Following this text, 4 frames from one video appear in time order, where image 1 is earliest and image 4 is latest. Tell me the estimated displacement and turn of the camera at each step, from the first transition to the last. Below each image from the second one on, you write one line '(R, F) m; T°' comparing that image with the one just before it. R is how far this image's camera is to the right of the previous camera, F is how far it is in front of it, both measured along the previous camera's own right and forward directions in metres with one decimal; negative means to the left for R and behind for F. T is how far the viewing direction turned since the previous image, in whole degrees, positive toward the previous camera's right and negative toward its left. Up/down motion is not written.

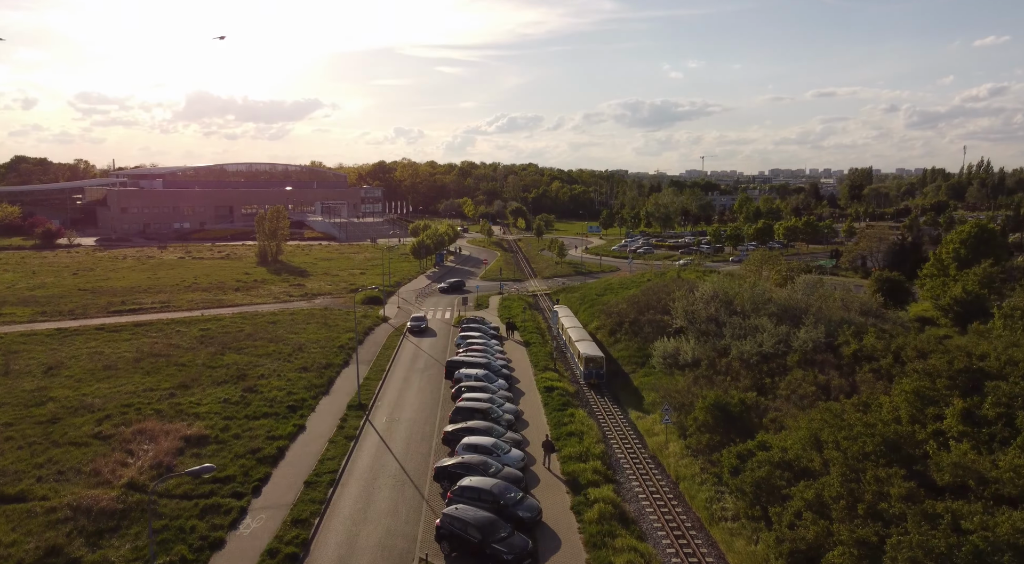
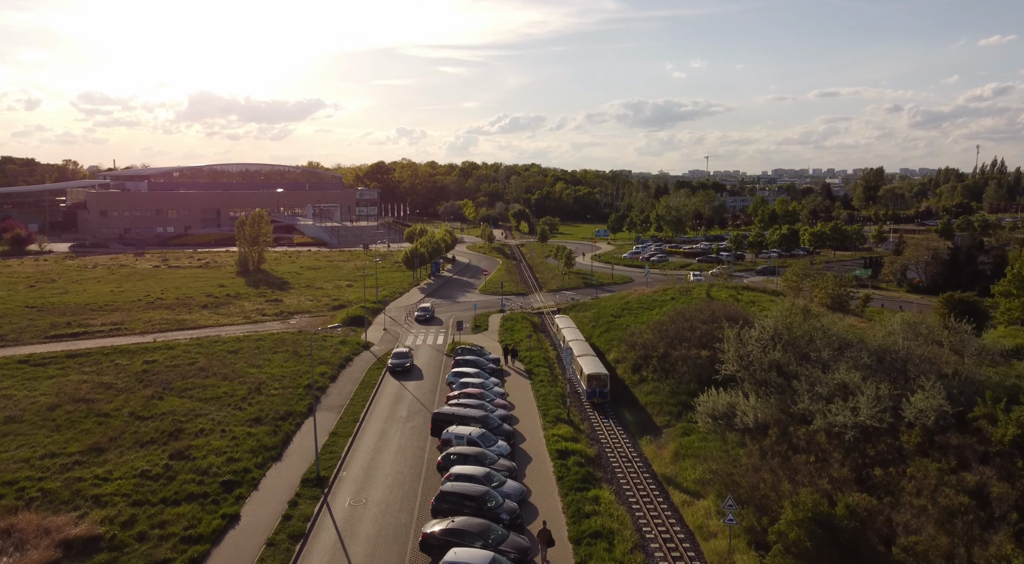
(0.0, +6.7) m; 0°
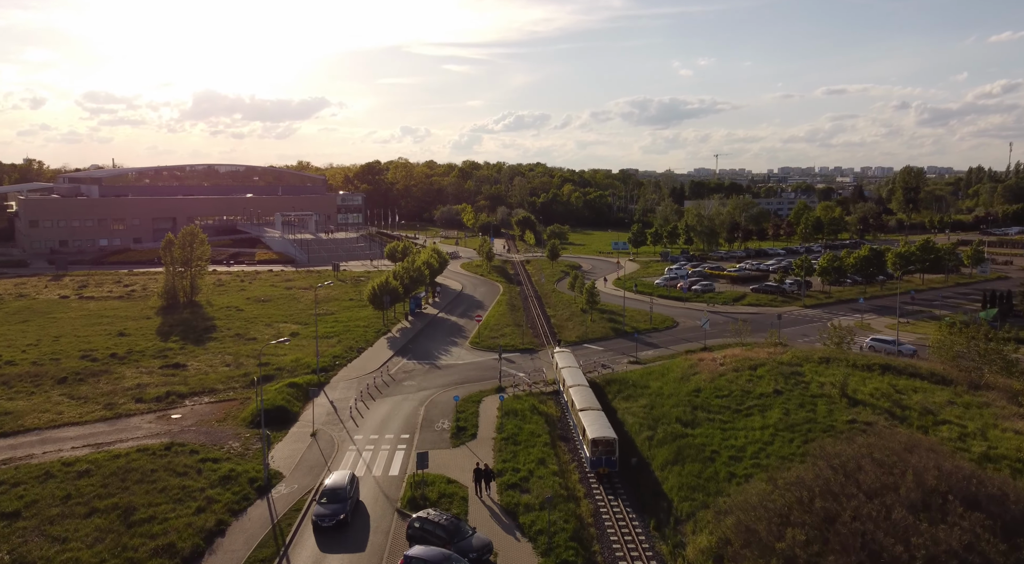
(0.0, +16.9) m; 0°
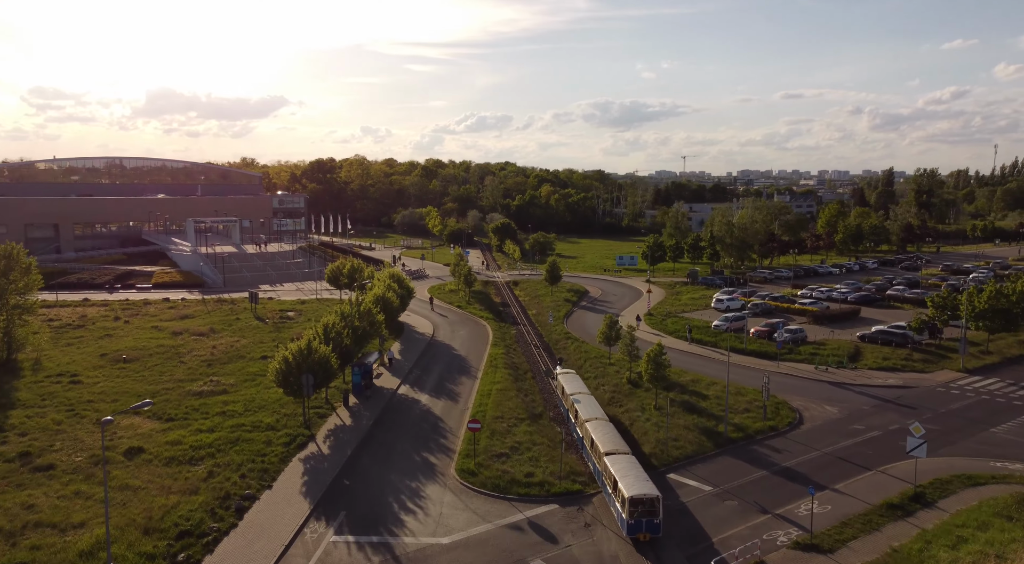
(-2.2, +20.6) m; +3°
